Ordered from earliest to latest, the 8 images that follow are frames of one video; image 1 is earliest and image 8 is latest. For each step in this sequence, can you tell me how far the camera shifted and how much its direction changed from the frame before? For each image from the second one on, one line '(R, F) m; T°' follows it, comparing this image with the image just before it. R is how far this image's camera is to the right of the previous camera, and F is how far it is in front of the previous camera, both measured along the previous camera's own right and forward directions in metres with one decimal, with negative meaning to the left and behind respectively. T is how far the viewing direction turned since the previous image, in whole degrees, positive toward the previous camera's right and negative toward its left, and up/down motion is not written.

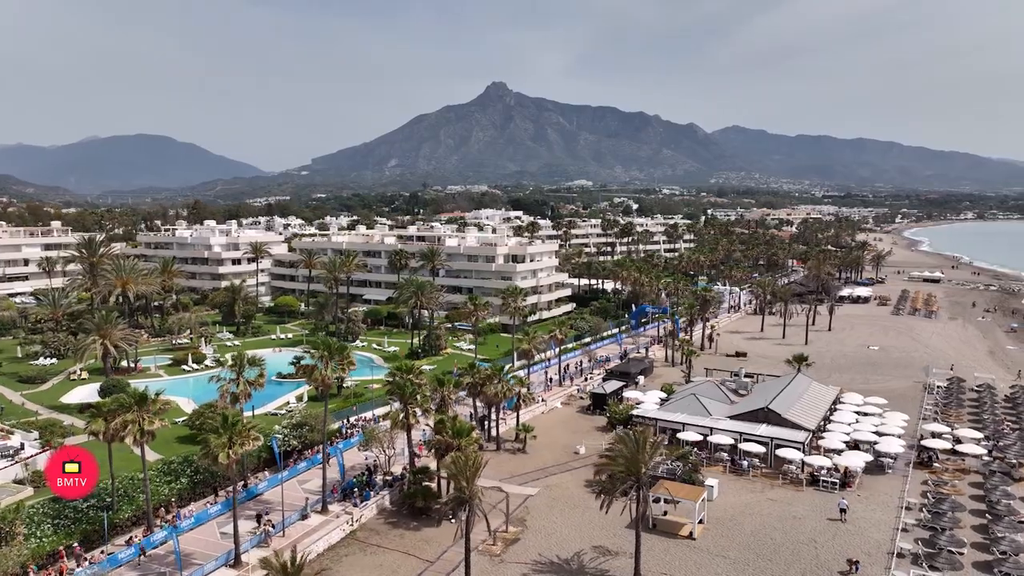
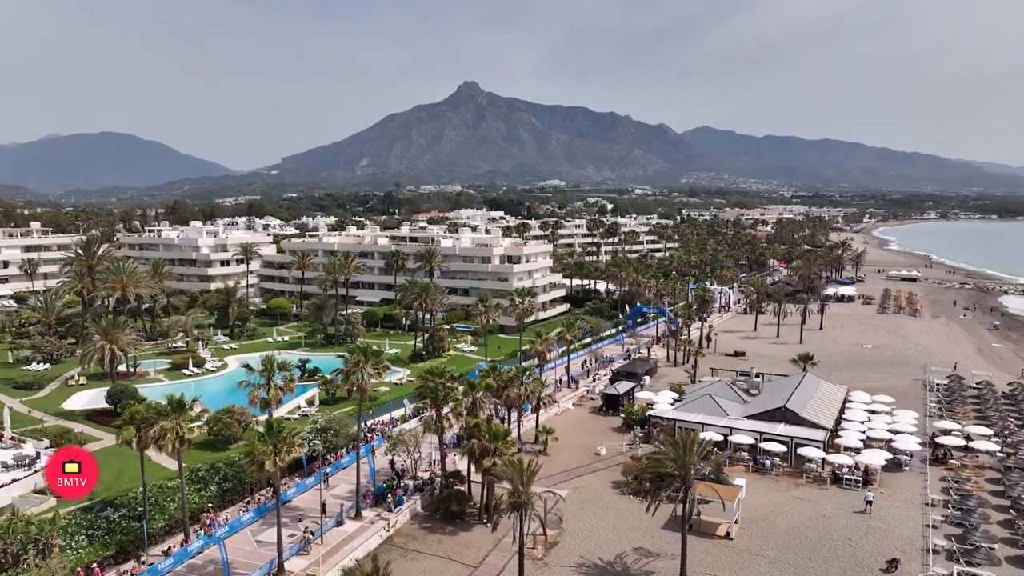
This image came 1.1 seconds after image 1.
(-2.7, +0.2) m; +2°
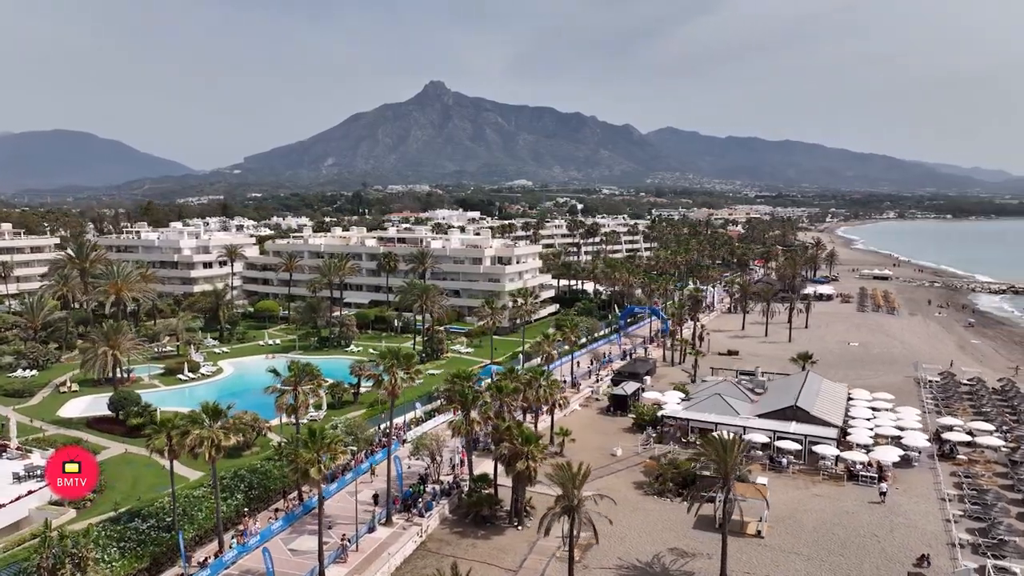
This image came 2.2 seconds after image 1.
(-2.7, +0.2) m; +2°
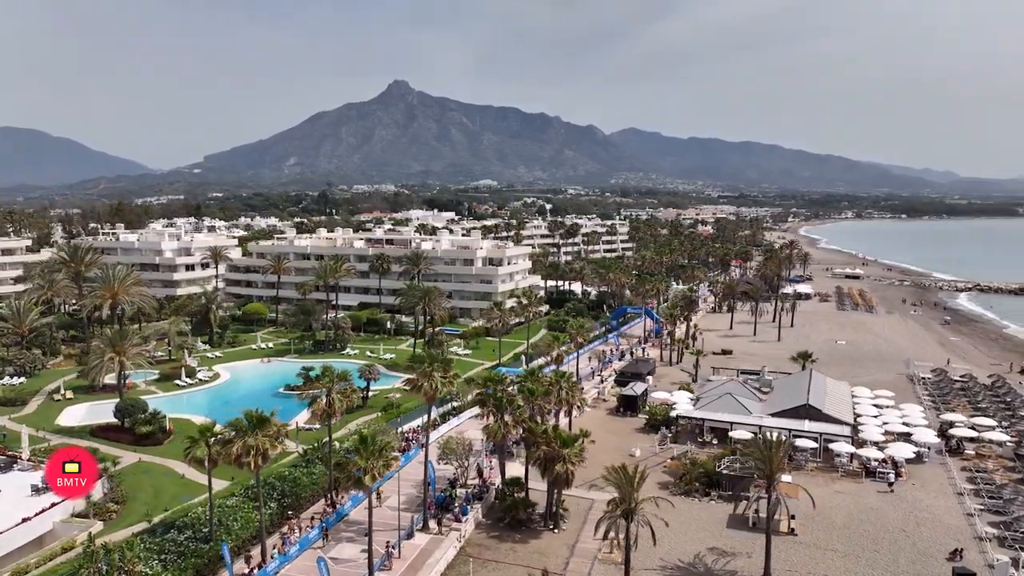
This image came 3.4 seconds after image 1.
(-3.0, +0.2) m; +2°
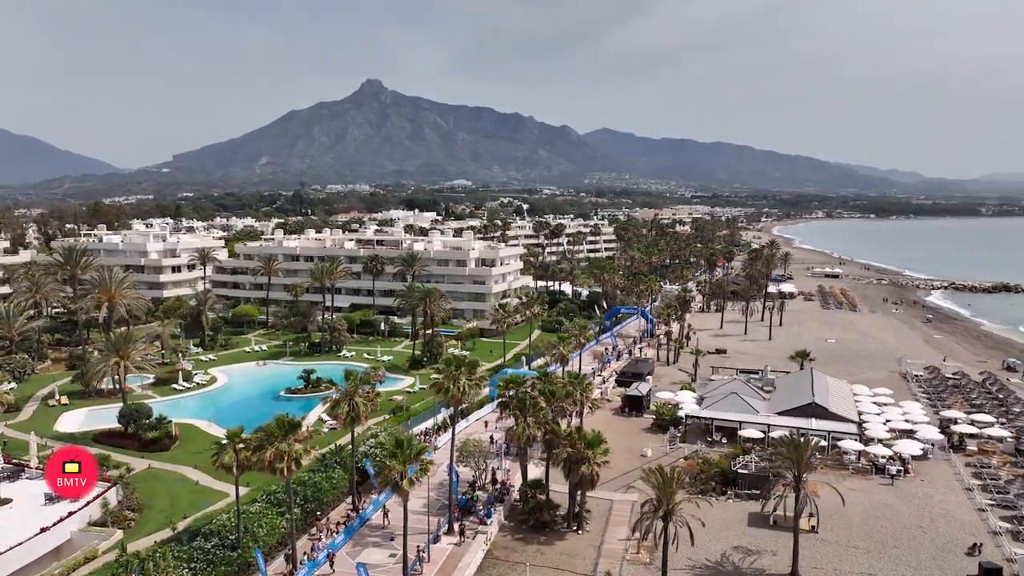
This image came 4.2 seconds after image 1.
(-2.1, +0.1) m; +2°
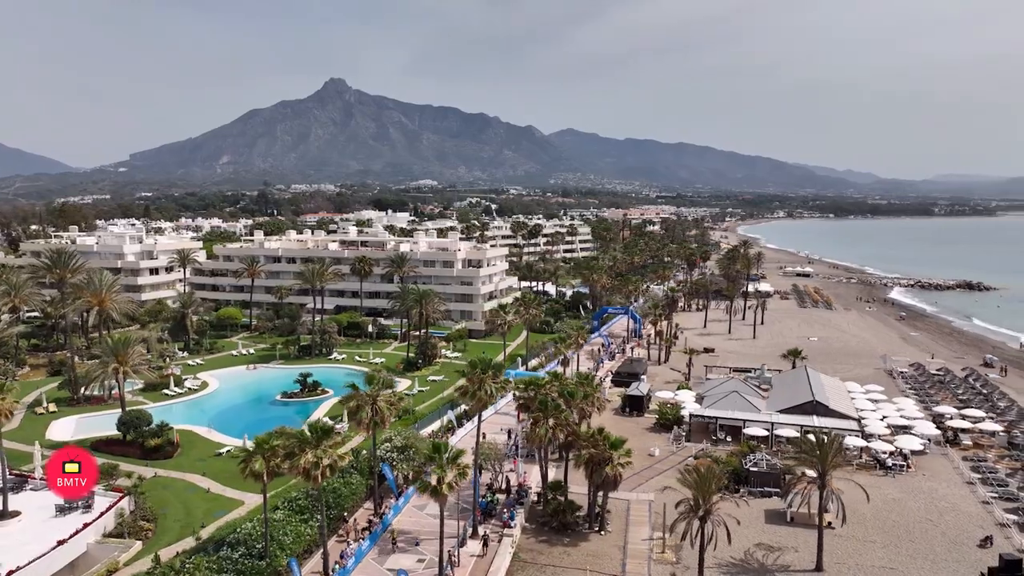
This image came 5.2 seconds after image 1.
(-2.4, +0.1) m; +2°
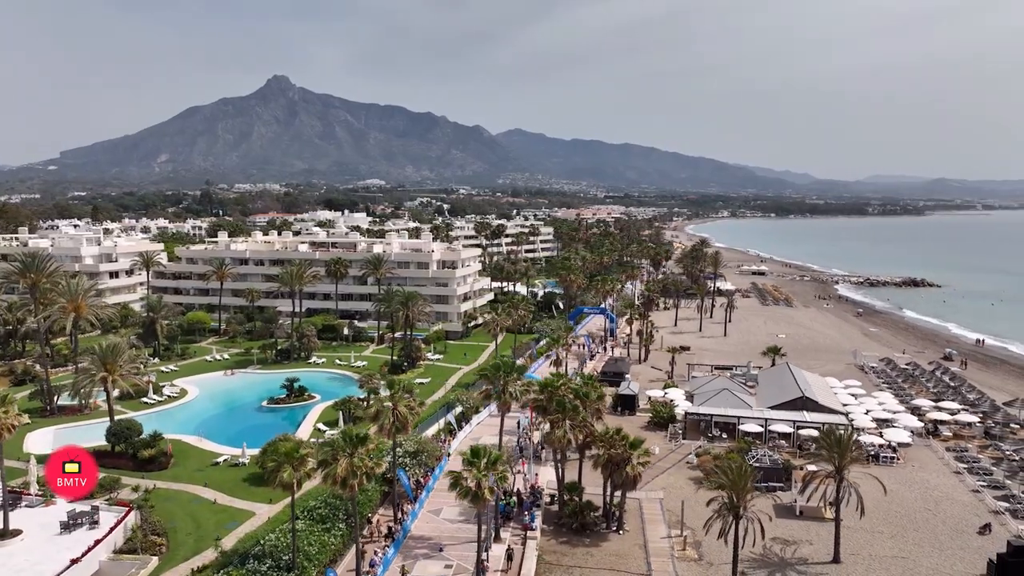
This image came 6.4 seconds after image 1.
(-2.9, +0.1) m; +4°
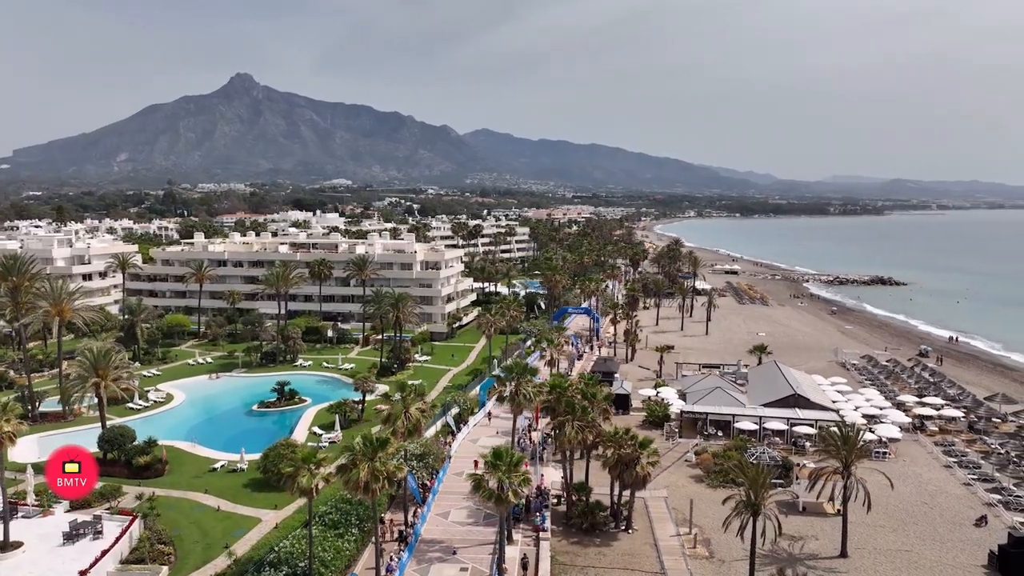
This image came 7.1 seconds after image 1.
(-1.7, 0.0) m; +2°
